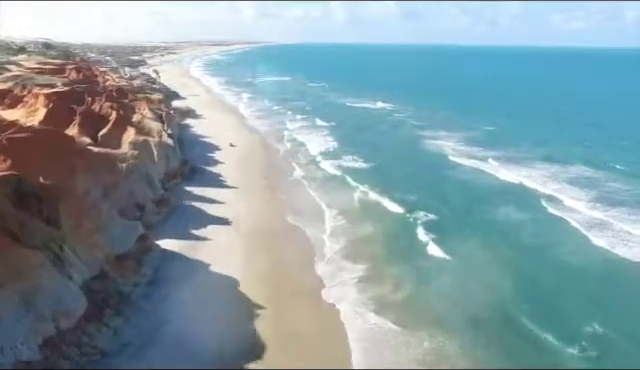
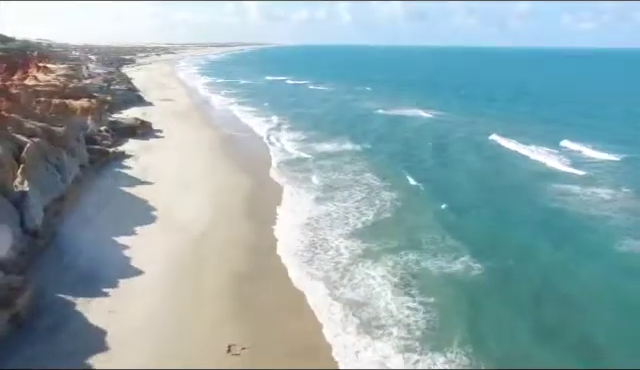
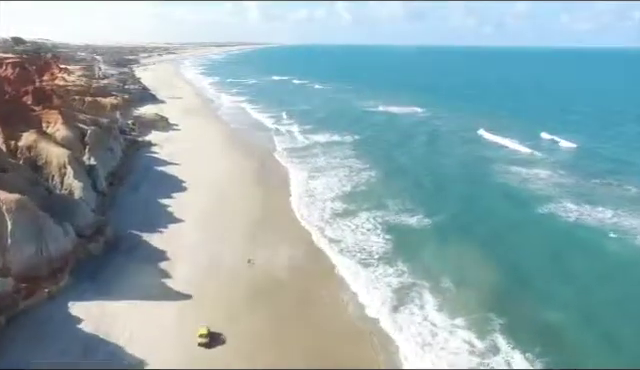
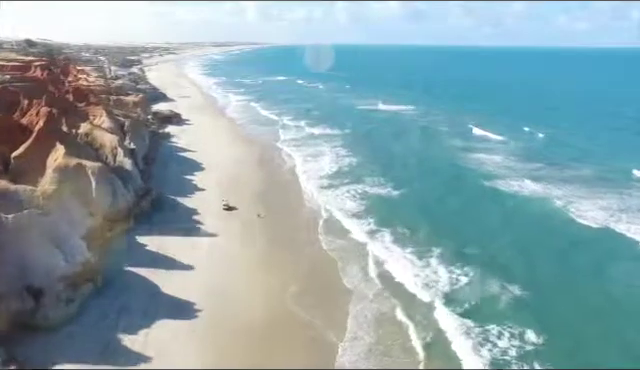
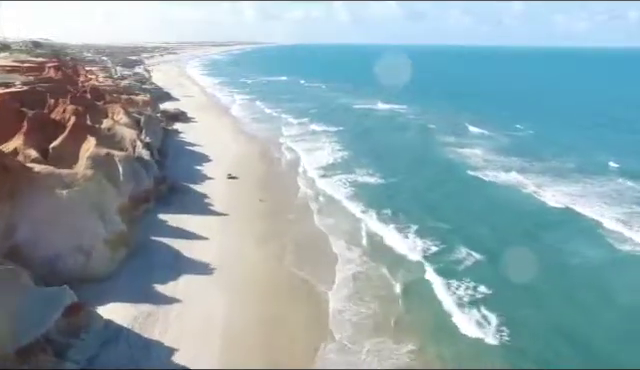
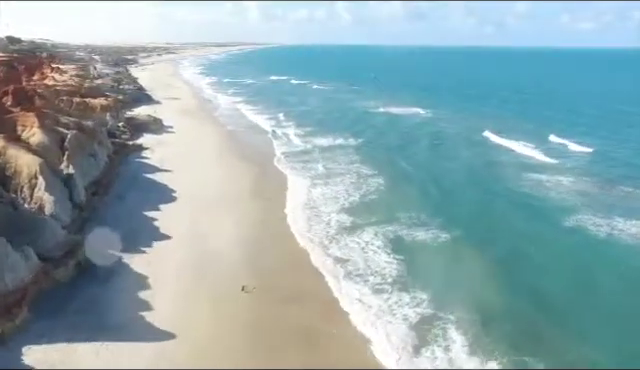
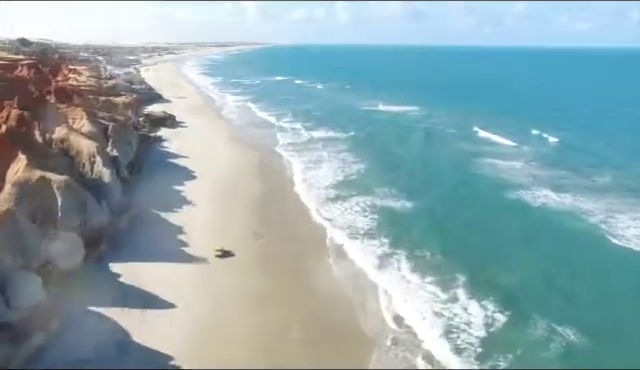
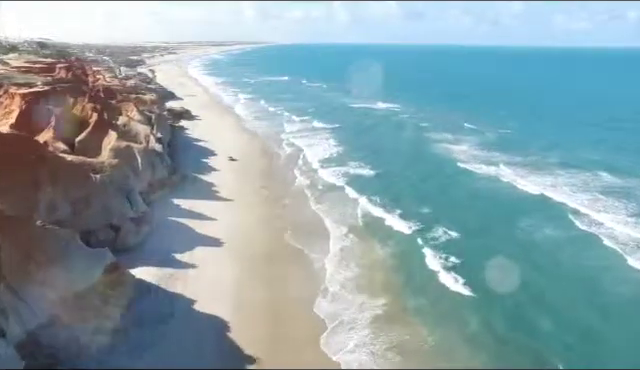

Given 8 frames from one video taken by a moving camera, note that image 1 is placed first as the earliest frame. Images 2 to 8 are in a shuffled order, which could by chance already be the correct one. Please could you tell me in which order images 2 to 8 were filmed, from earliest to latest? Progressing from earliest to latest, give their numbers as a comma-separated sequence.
8, 5, 4, 7, 3, 6, 2
